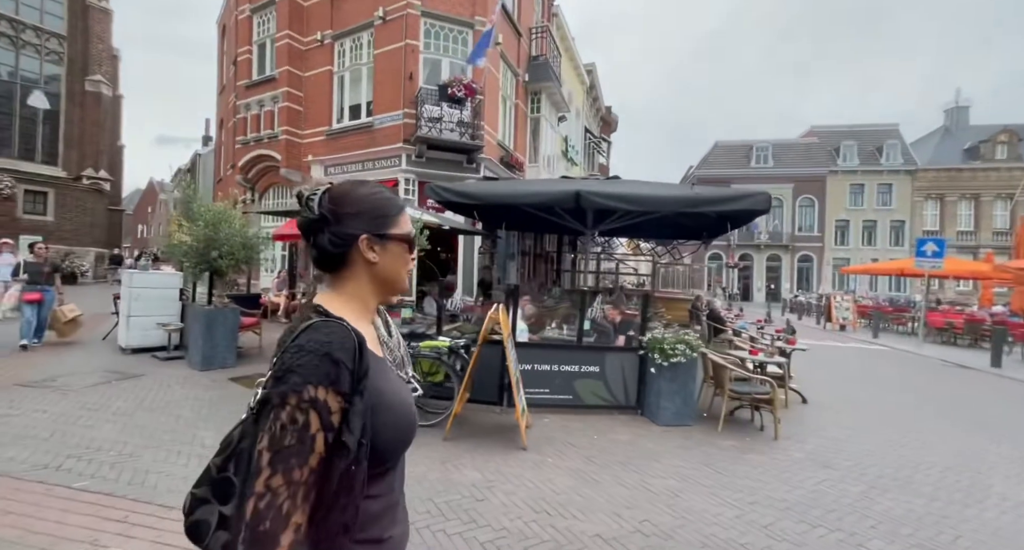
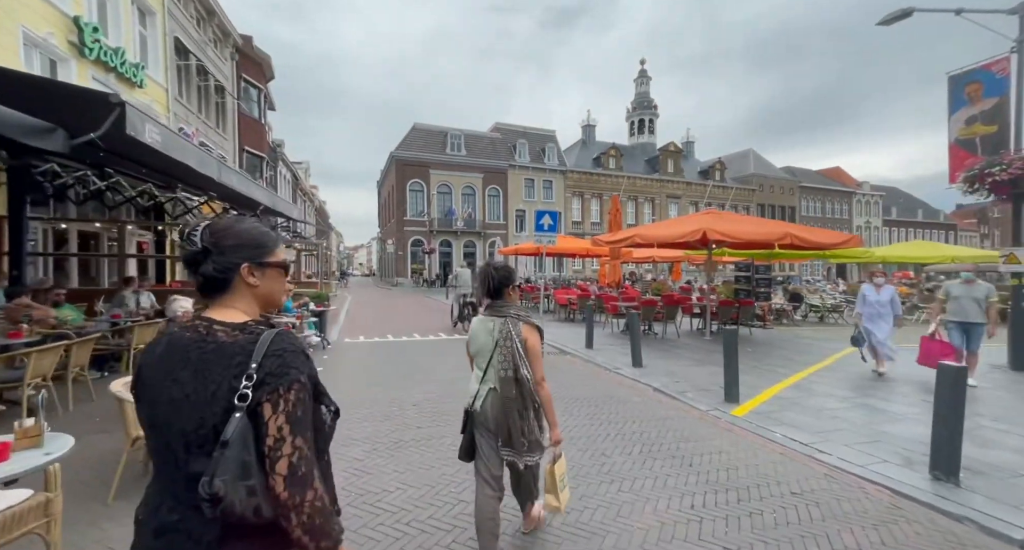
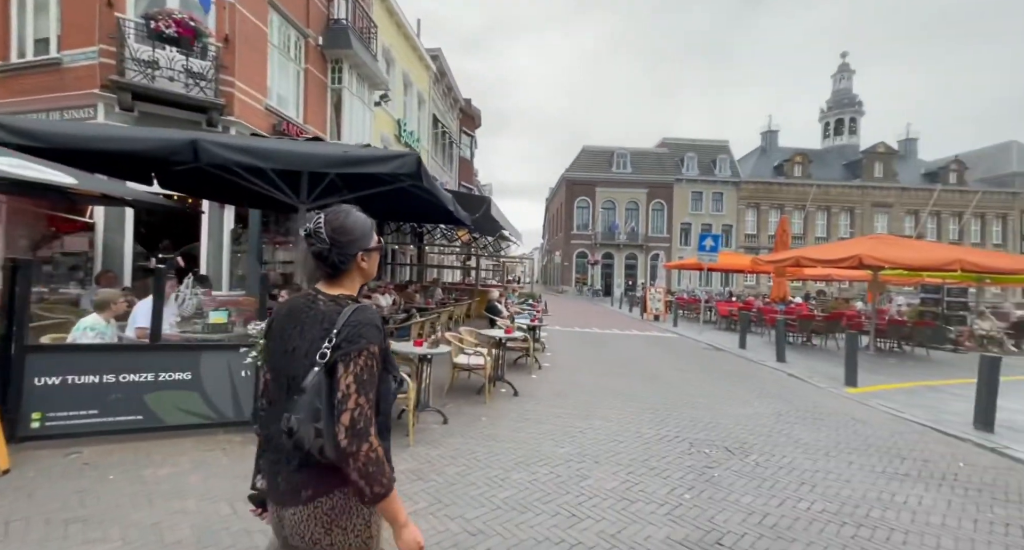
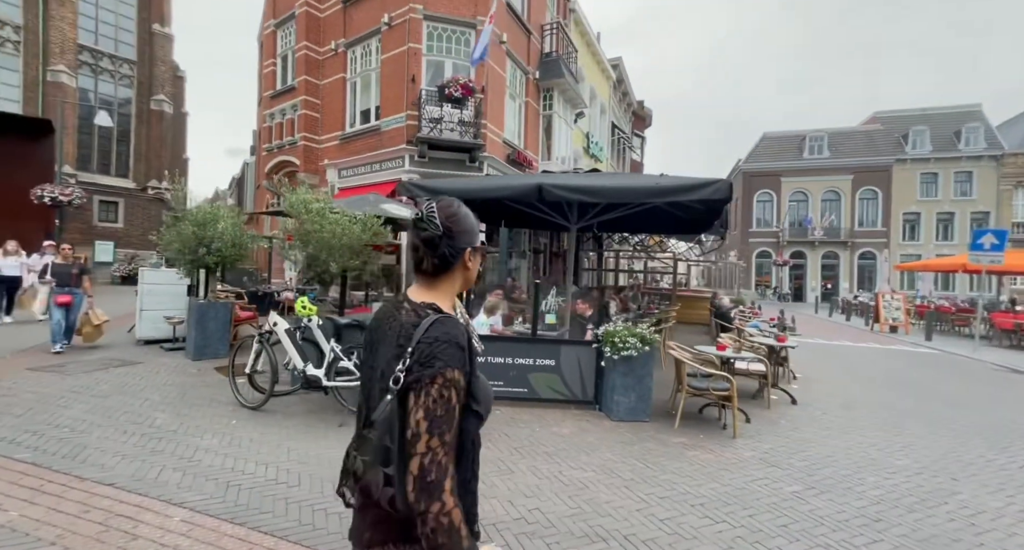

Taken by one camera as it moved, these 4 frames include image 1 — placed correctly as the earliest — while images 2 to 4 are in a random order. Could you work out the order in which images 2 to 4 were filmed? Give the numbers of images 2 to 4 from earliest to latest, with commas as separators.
4, 3, 2
